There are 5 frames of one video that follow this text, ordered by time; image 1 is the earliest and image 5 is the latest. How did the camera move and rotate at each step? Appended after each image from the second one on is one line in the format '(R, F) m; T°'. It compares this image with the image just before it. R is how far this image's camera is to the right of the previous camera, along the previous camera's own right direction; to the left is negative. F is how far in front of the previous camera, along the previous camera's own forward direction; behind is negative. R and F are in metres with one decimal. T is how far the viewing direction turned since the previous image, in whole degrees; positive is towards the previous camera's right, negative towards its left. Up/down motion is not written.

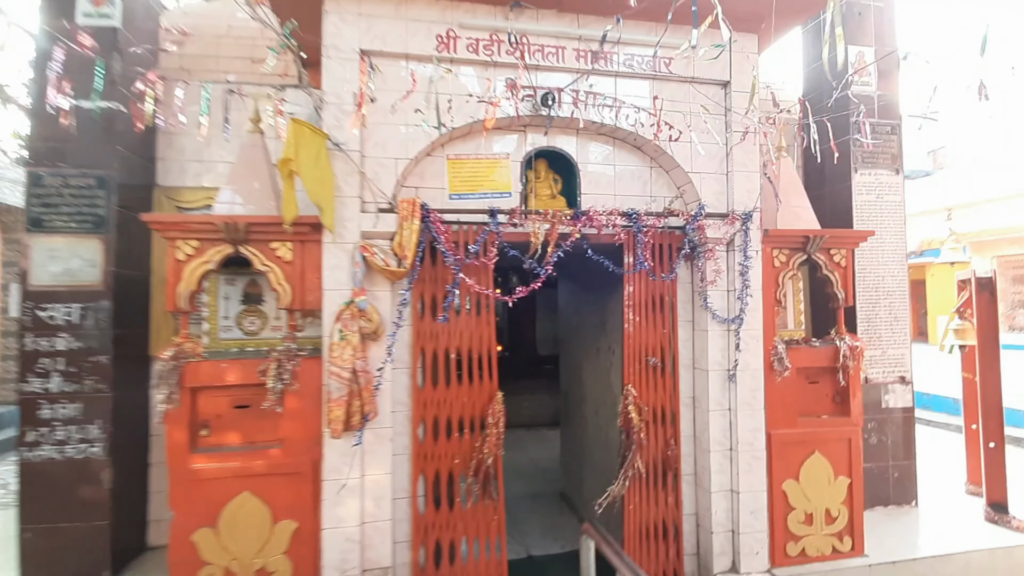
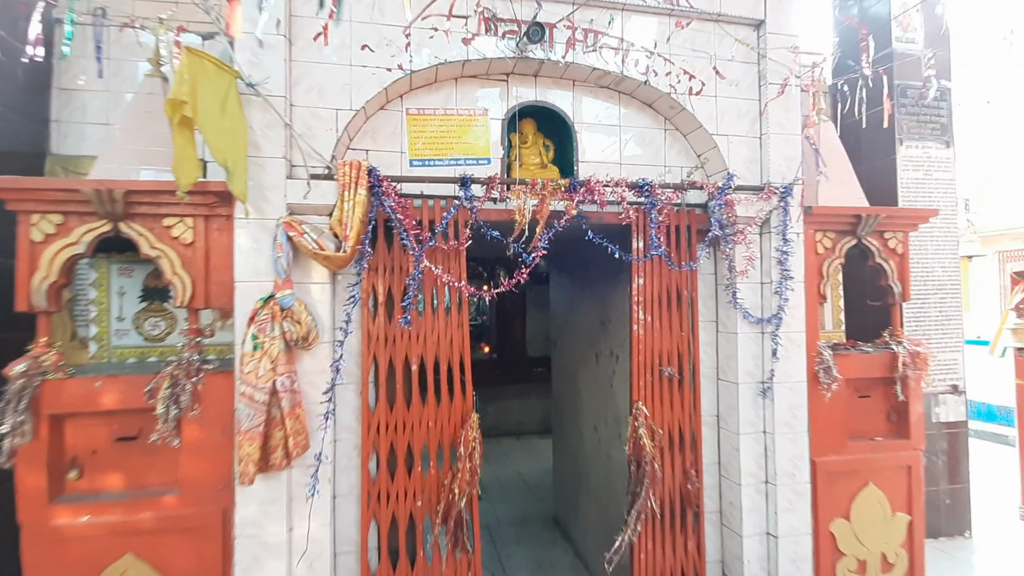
(+0.1, +0.8) m; +1°
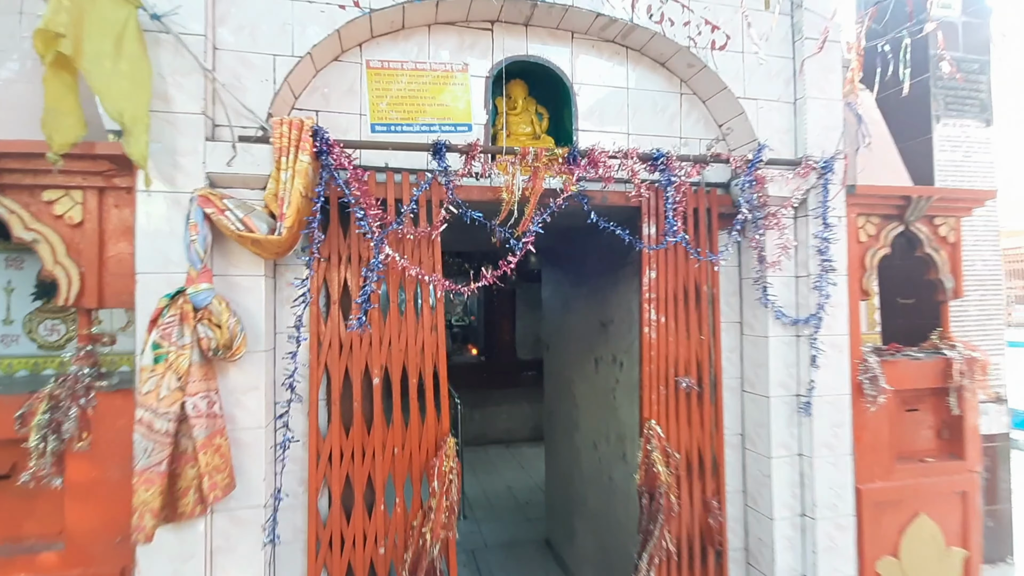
(0.0, +0.6) m; +1°
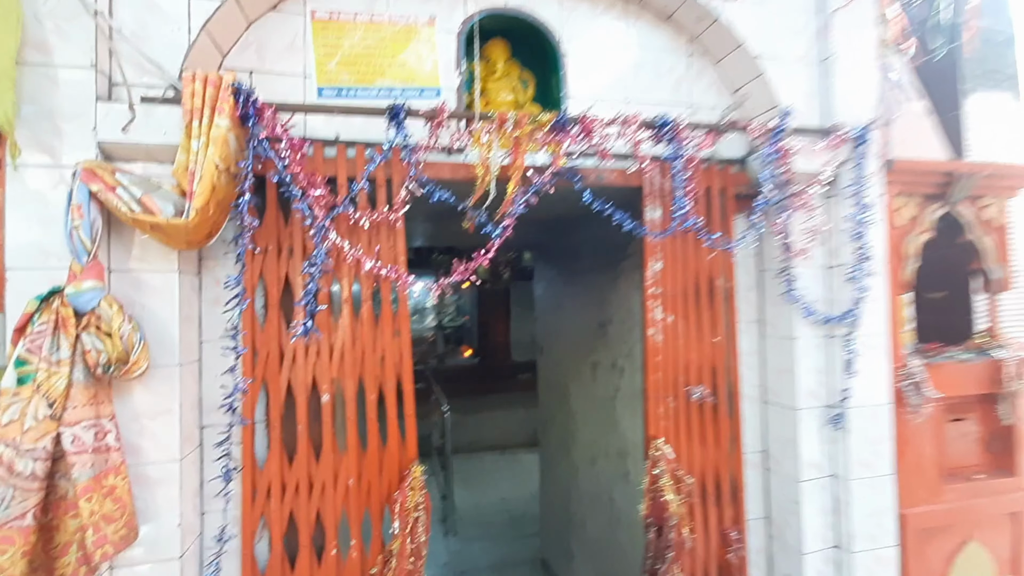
(+0.1, +0.4) m; 0°
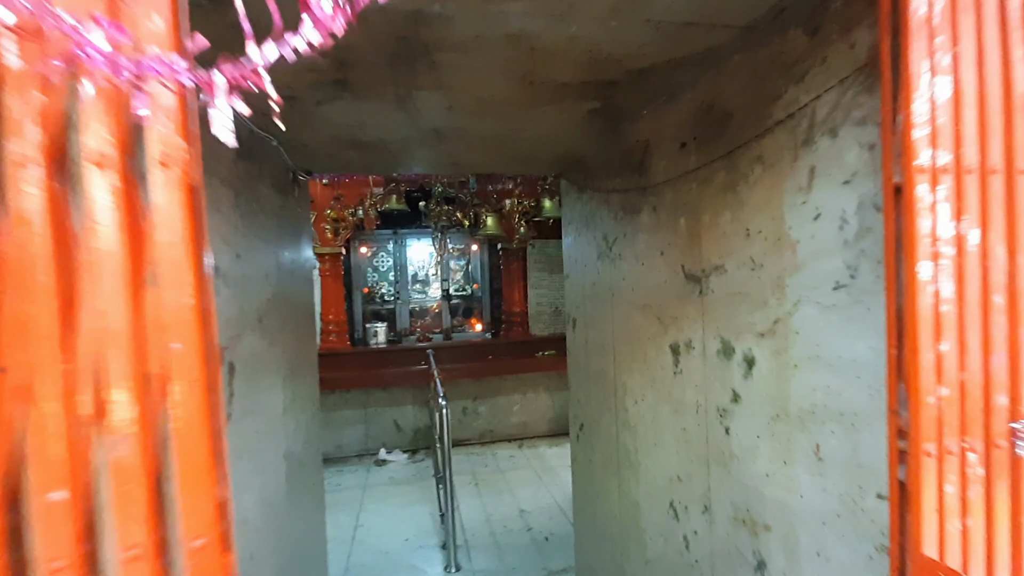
(0.0, +1.4) m; -2°
